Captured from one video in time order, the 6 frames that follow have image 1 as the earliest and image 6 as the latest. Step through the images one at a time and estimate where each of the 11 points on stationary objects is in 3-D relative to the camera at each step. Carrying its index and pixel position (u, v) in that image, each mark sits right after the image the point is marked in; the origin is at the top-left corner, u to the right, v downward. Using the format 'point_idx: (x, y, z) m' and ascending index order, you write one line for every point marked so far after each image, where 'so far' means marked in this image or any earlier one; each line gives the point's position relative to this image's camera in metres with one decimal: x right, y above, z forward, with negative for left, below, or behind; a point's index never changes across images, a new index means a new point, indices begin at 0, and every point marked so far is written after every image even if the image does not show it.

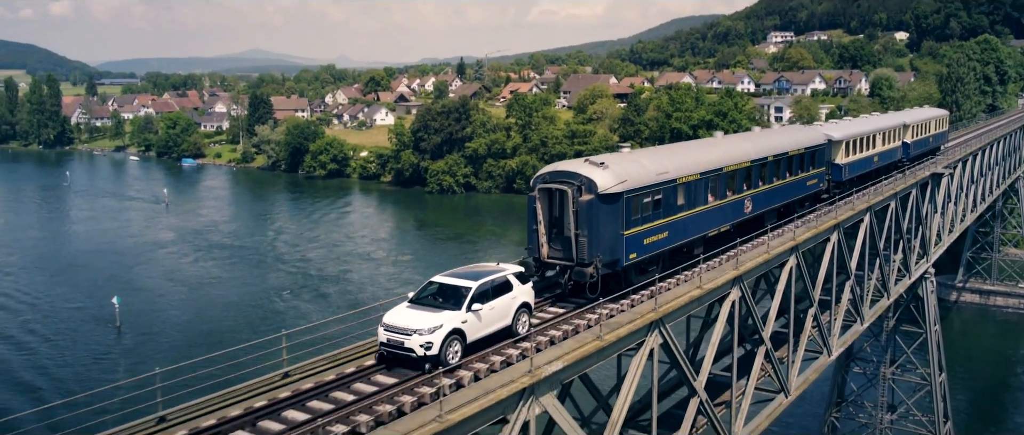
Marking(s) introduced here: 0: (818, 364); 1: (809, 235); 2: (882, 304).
0: (+6.3, -3.0, +16.3) m
1: (+6.0, -0.2, +16.2) m
2: (+9.4, -2.1, +20.1) m
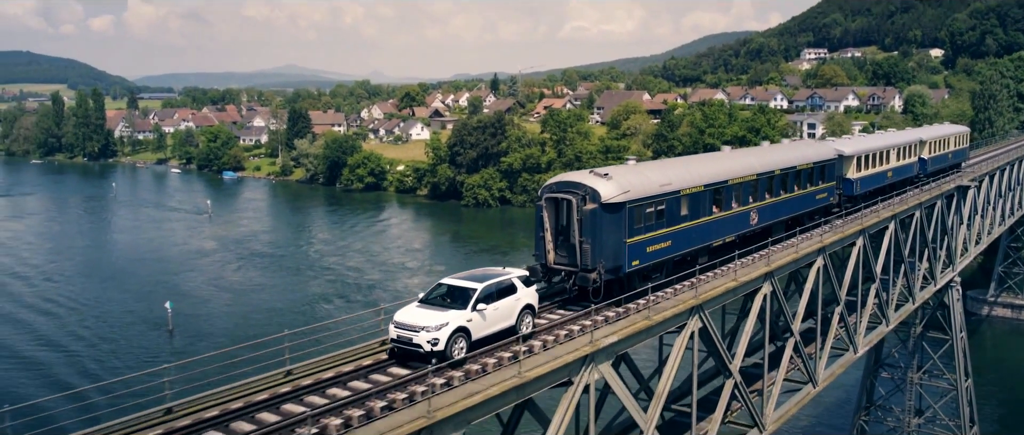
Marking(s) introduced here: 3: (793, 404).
0: (+7.3, -3.1, +17.5) m
1: (+7.1, -0.4, +17.5) m
2: (+10.6, -2.4, +21.1) m
3: (+5.4, -3.5, +15.2) m
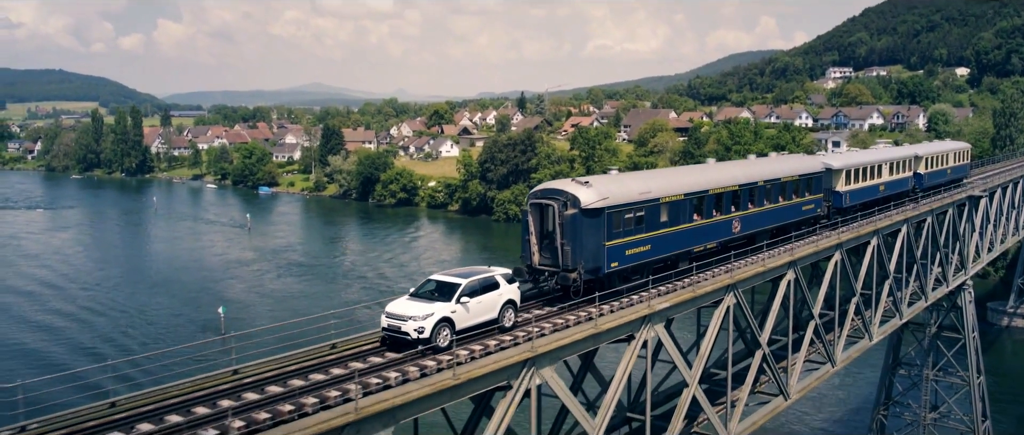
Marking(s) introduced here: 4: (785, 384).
0: (+8.6, -3.2, +19.6) m
1: (+8.4, -0.5, +19.6) m
2: (+12.0, -2.6, +23.2) m
3: (+6.6, -3.6, +17.3) m
4: (+5.6, -3.4, +16.1) m
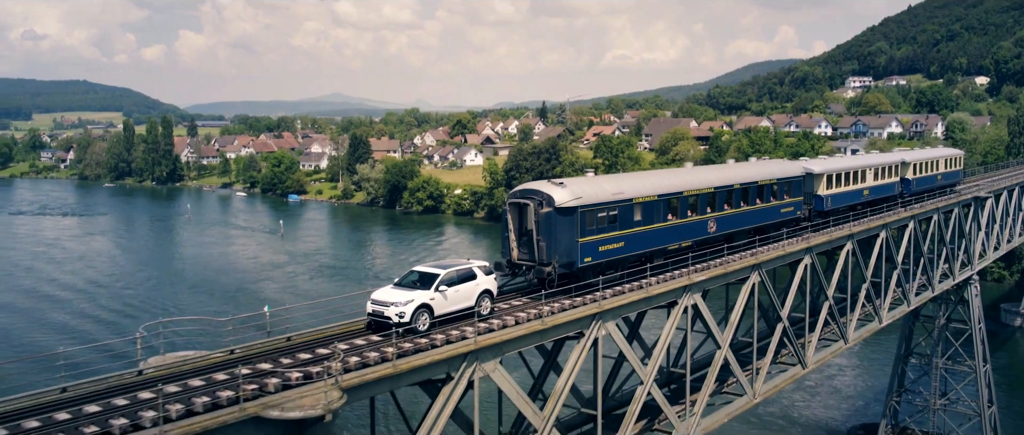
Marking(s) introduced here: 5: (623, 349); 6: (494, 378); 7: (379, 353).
0: (+9.9, -3.1, +21.9) m
1: (+9.7, -0.3, +22.0) m
2: (+13.4, -2.5, +25.4) m
3: (+7.9, -3.4, +19.7) m
4: (+6.9, -3.2, +18.5) m
5: (+1.9, -2.2, +13.6) m
6: (-0.2, -2.3, +11.5) m
7: (-1.8, -1.9, +10.9) m
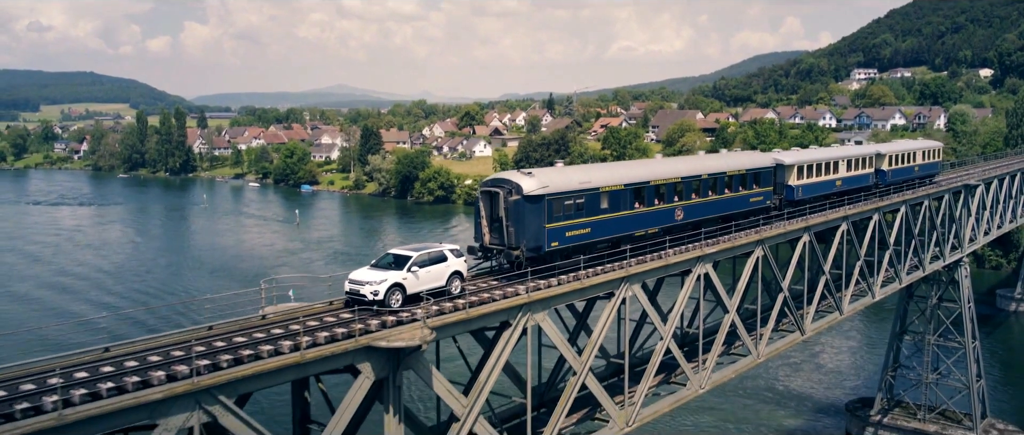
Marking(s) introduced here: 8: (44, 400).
0: (+10.8, -2.6, +24.1) m
1: (+10.5, +0.1, +24.2) m
2: (+14.2, -2.0, +27.6) m
3: (+8.6, -3.0, +21.9) m
4: (+7.6, -2.8, +20.8) m
5: (+2.7, -1.8, +15.8) m
6: (+0.6, -1.9, +13.8) m
7: (-1.1, -1.5, +13.1) m
8: (-5.1, -2.0, +8.7) m
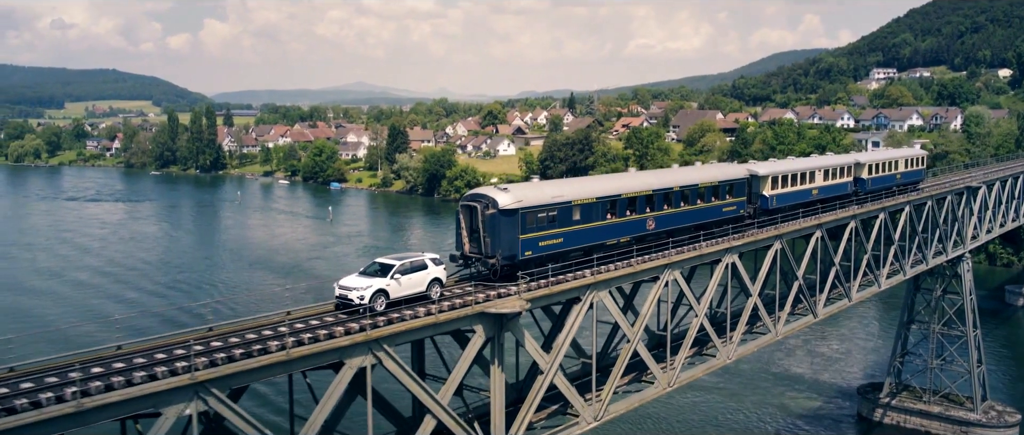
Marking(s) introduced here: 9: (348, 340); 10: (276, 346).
0: (+12.4, -2.6, +27.3) m
1: (+12.2, +0.2, +27.3) m
2: (+15.9, -2.0, +30.7) m
3: (+10.2, -2.9, +25.1) m
4: (+9.2, -2.8, +24.0) m
5: (+4.1, -1.8, +19.1) m
6: (+2.0, -1.9, +17.2) m
7: (+0.3, -1.4, +16.5) m
8: (-3.8, -2.0, +12.2) m
9: (-2.6, -2.0, +12.6) m
10: (-3.7, -2.0, +12.2) m
